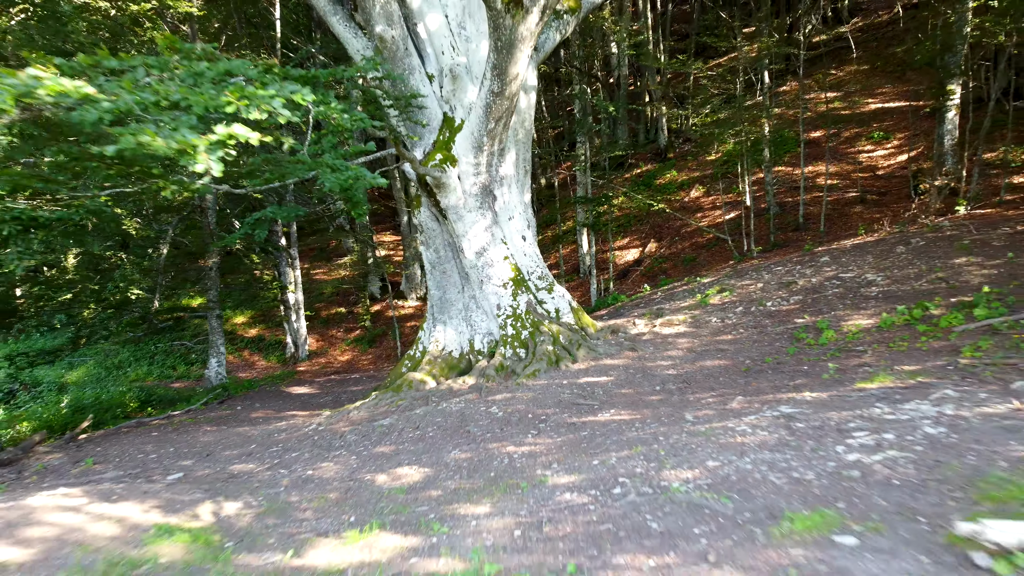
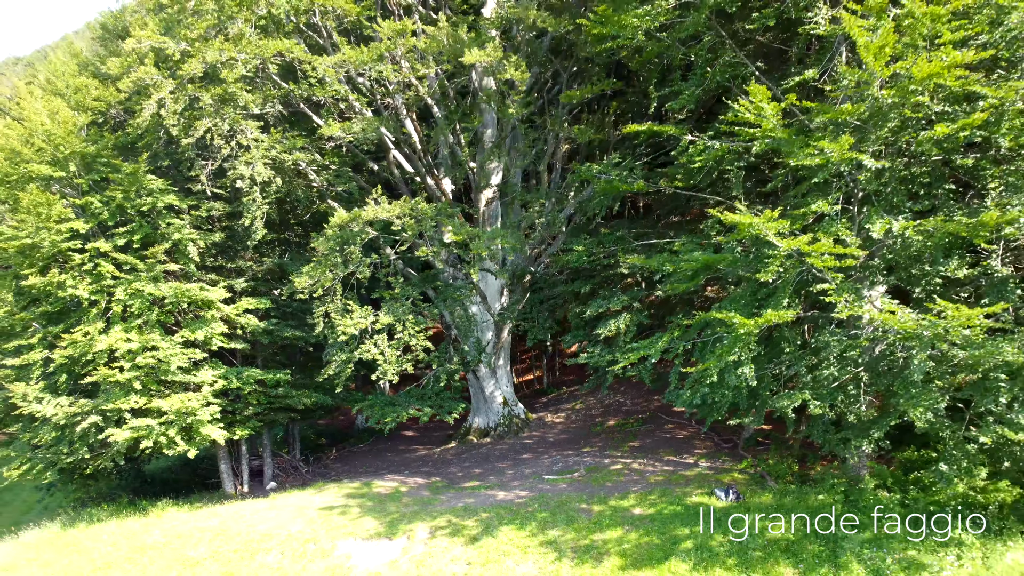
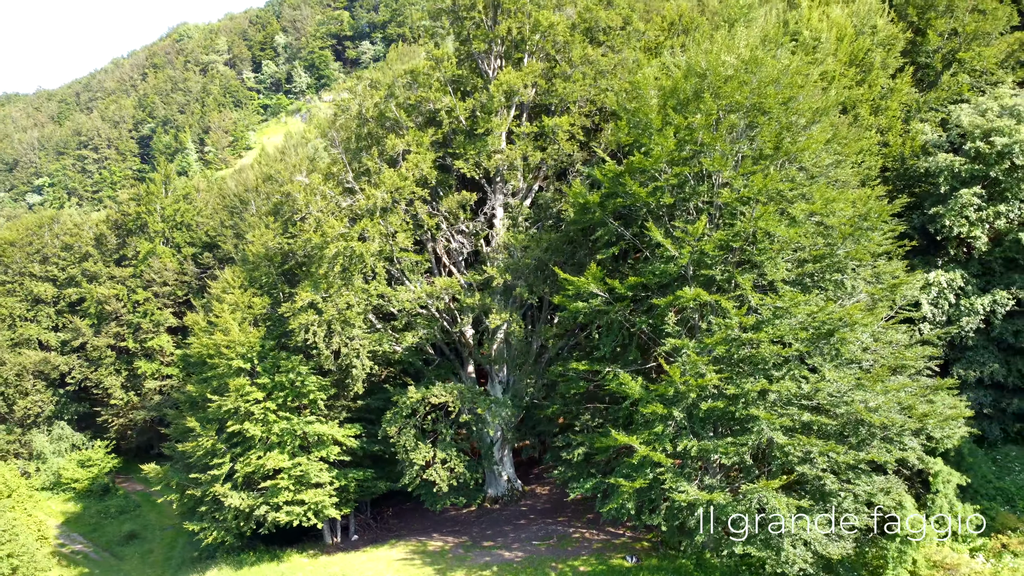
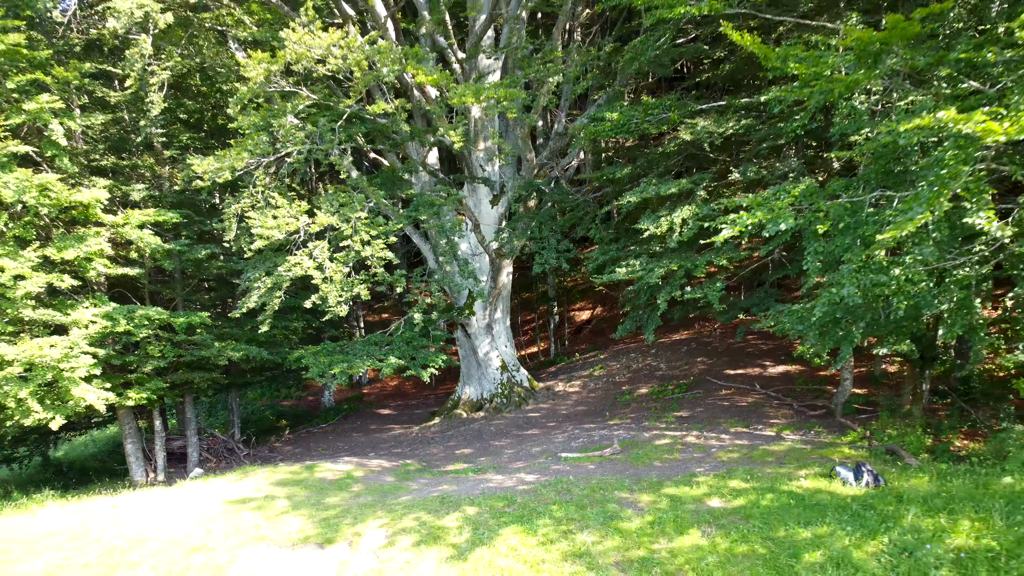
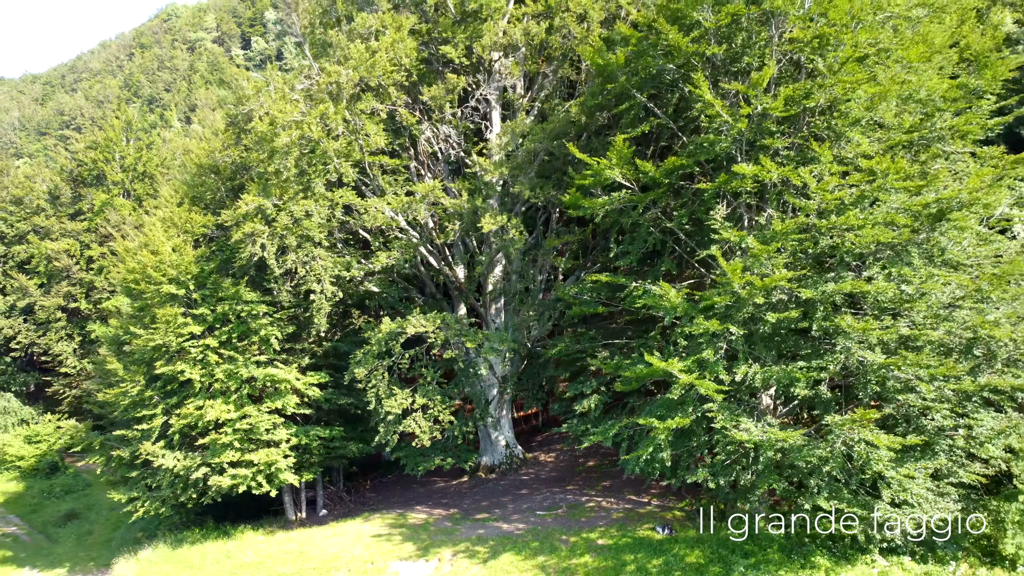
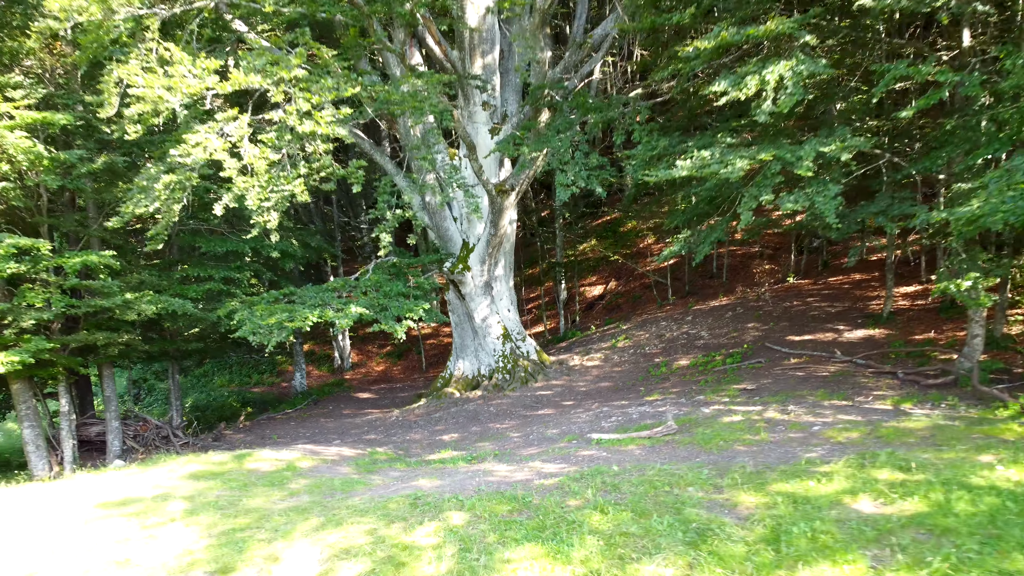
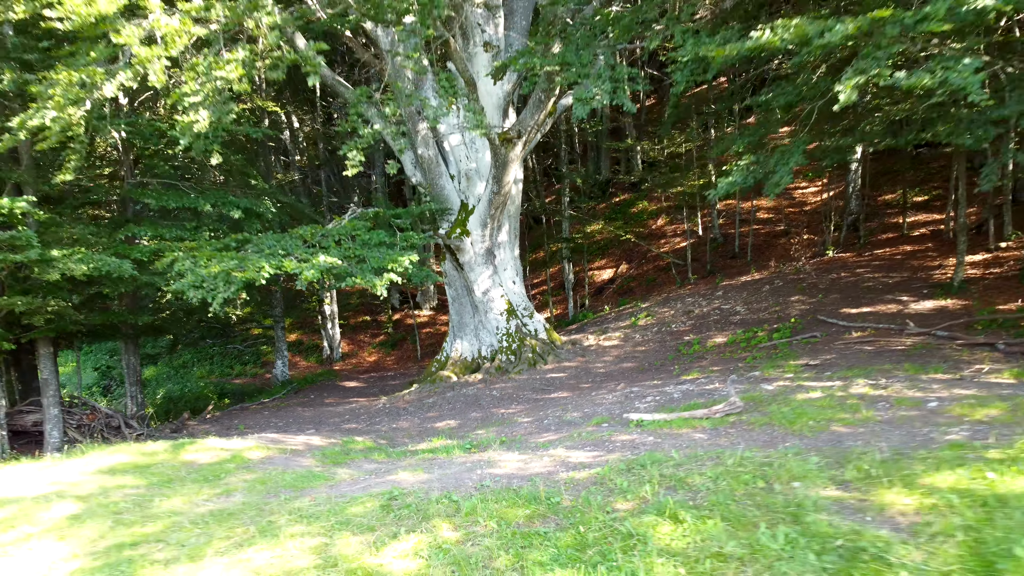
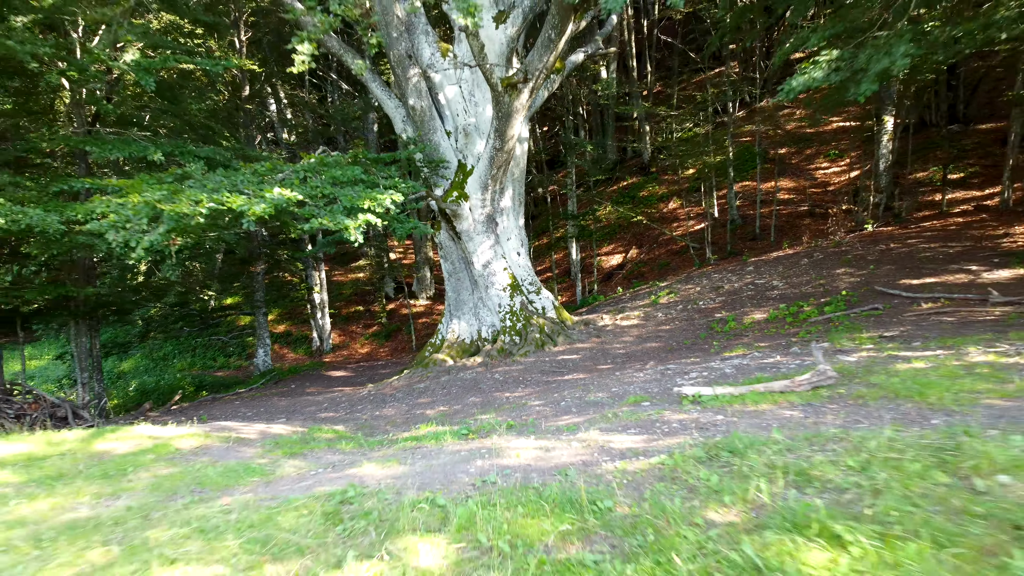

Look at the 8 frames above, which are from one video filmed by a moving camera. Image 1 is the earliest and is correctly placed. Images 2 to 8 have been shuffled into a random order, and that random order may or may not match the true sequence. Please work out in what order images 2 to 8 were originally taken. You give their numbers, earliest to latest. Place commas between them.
8, 7, 6, 4, 2, 5, 3
